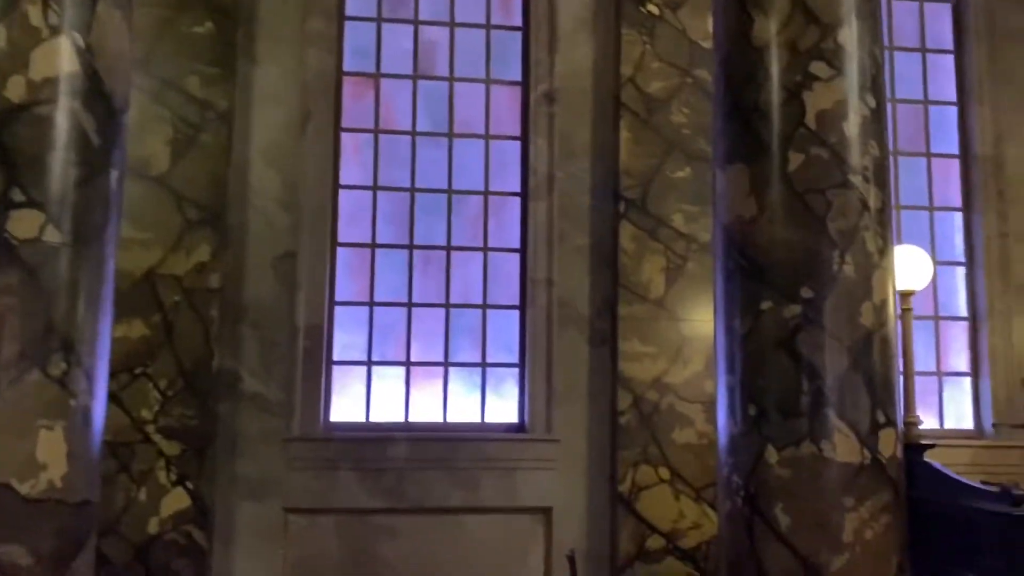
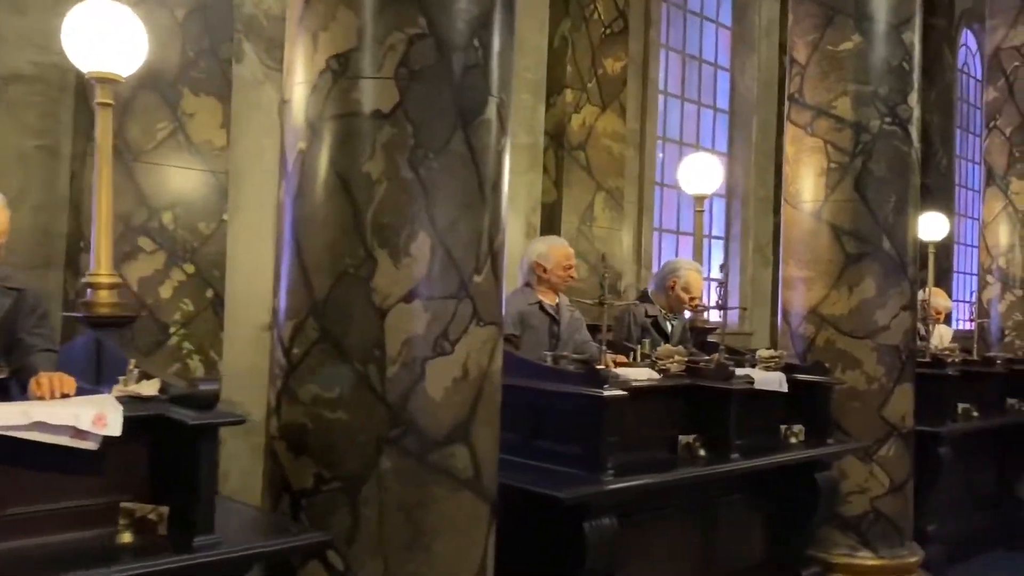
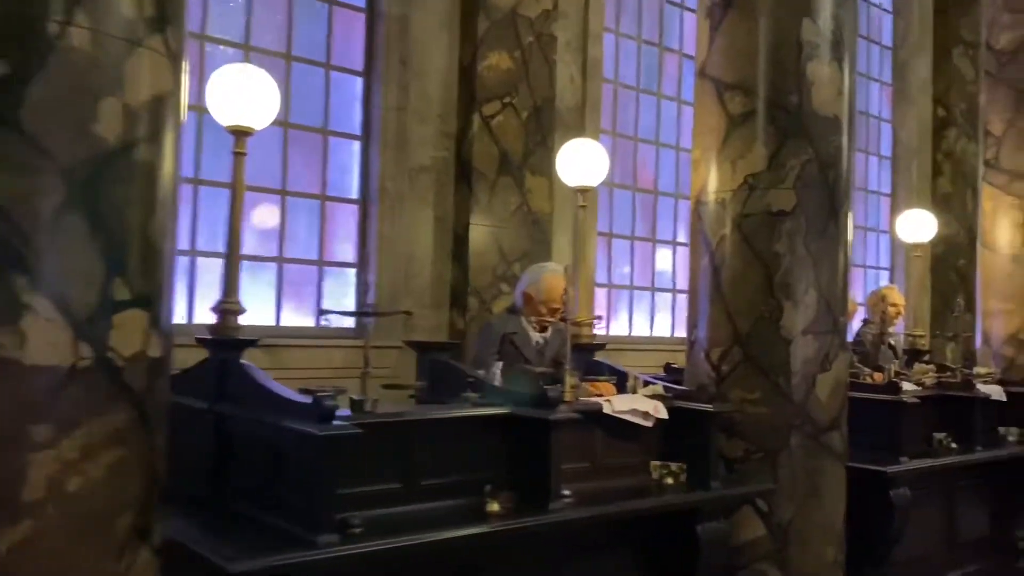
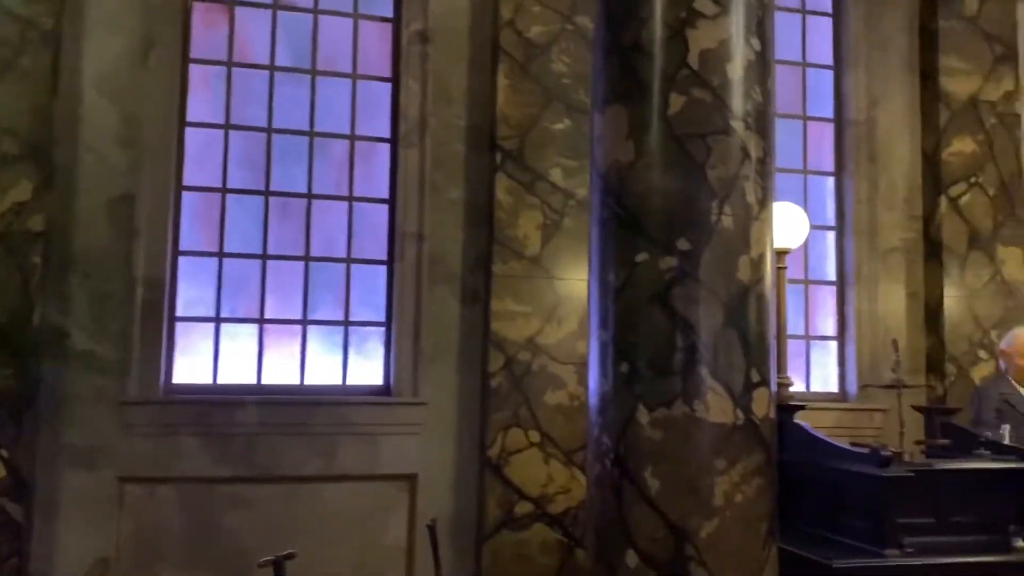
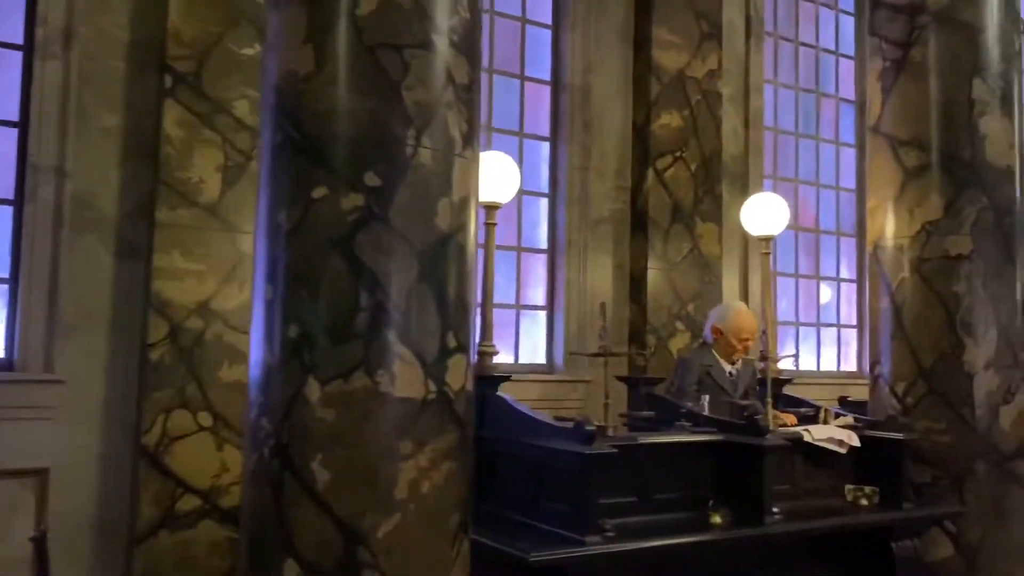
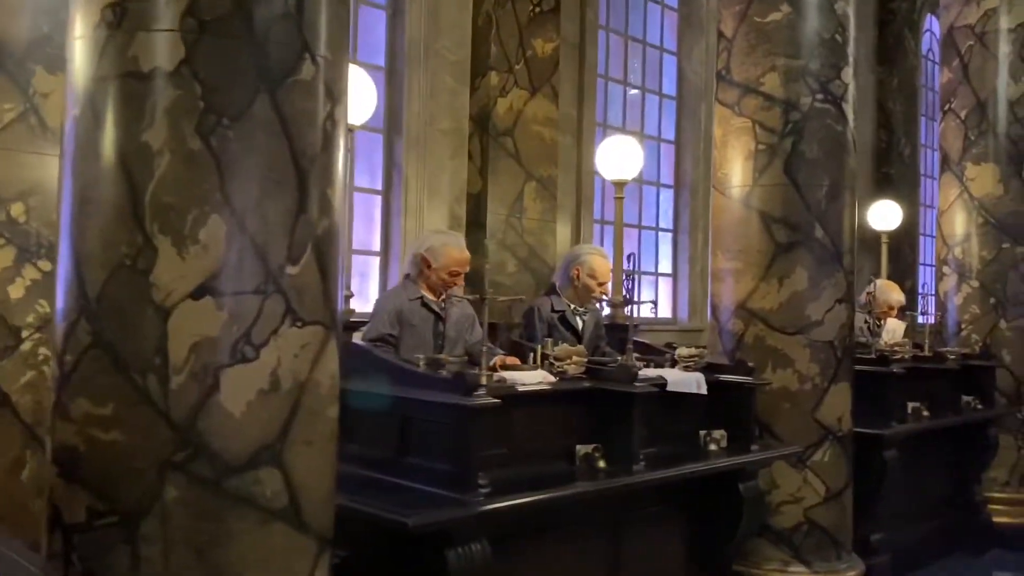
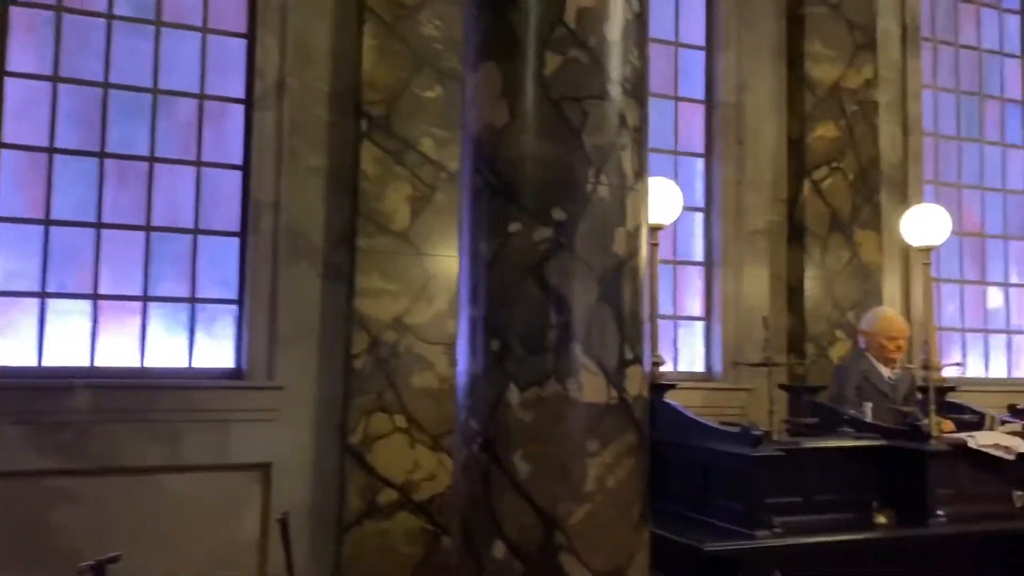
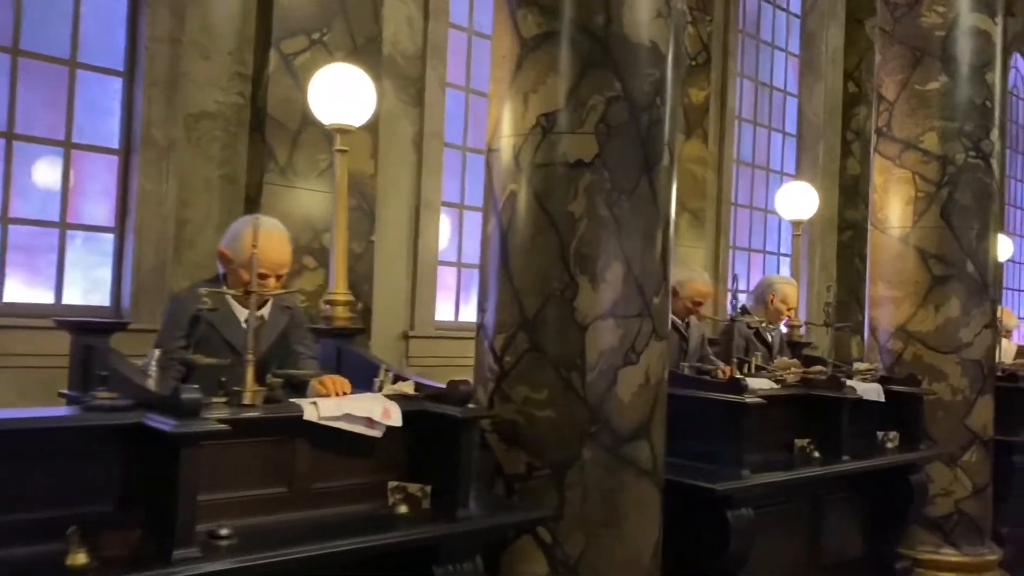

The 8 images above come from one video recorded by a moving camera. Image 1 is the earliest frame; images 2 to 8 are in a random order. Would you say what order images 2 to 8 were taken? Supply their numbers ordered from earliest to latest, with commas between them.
4, 7, 5, 3, 8, 2, 6
